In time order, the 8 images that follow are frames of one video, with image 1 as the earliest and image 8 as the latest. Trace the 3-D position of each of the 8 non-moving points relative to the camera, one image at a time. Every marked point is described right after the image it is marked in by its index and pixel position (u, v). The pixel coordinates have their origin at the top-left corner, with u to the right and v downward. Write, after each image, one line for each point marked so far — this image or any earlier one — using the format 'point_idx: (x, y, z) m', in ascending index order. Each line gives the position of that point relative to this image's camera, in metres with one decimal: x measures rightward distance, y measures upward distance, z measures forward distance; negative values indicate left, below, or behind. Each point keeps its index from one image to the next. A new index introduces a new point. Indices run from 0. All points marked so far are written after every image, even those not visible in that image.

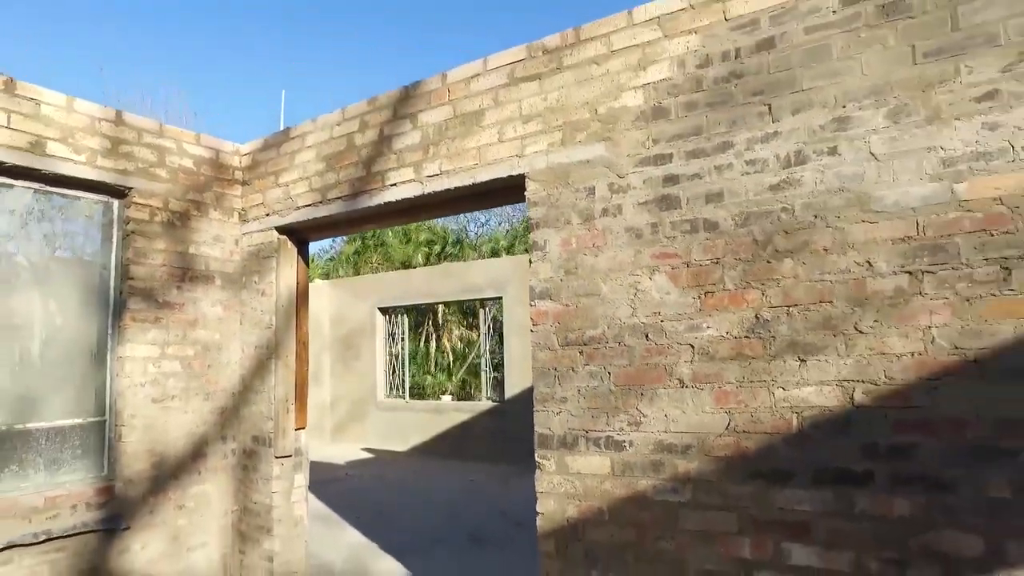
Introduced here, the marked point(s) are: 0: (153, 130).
0: (-2.1, +0.9, +3.9) m
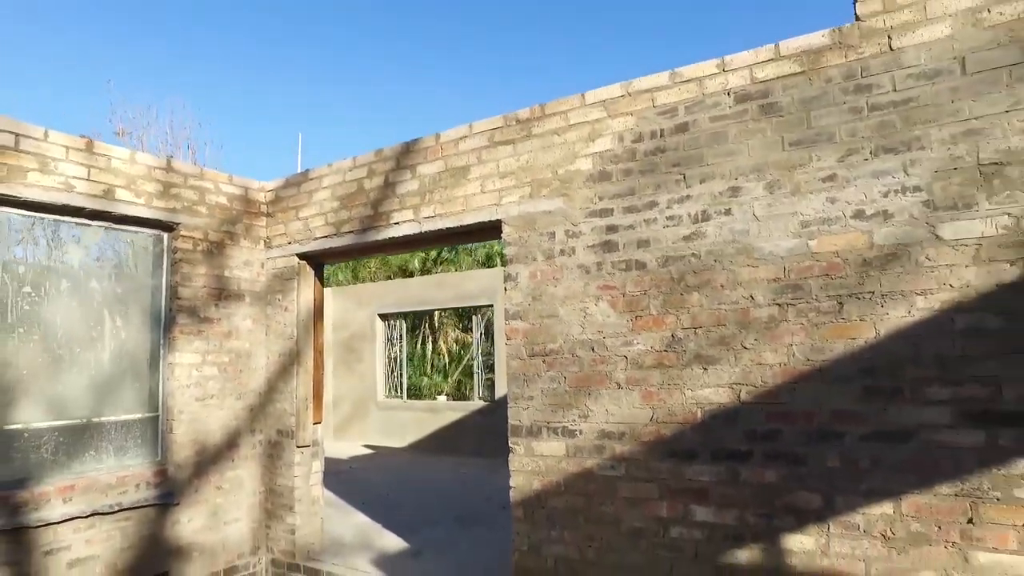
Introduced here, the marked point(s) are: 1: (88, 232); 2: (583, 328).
0: (-2.2, +0.8, +4.7) m
1: (-2.7, +0.4, +4.2) m
2: (+0.4, -0.2, +3.5) m
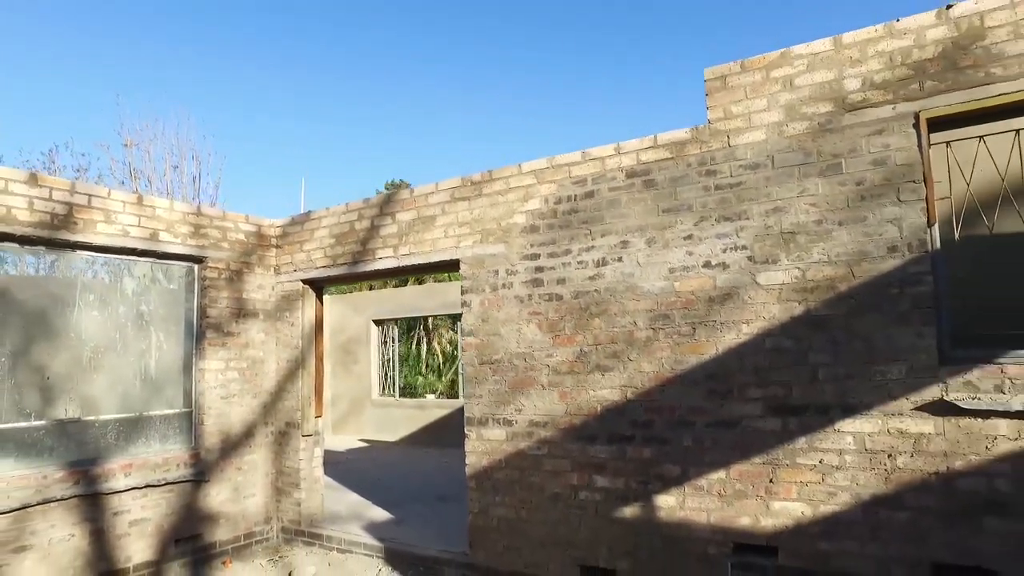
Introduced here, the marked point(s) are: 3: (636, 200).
0: (-2.6, +0.6, +5.8) m
1: (-3.0, +0.2, +5.3) m
2: (+0.1, -0.4, +4.7) m
3: (+0.8, +0.6, +4.3) m
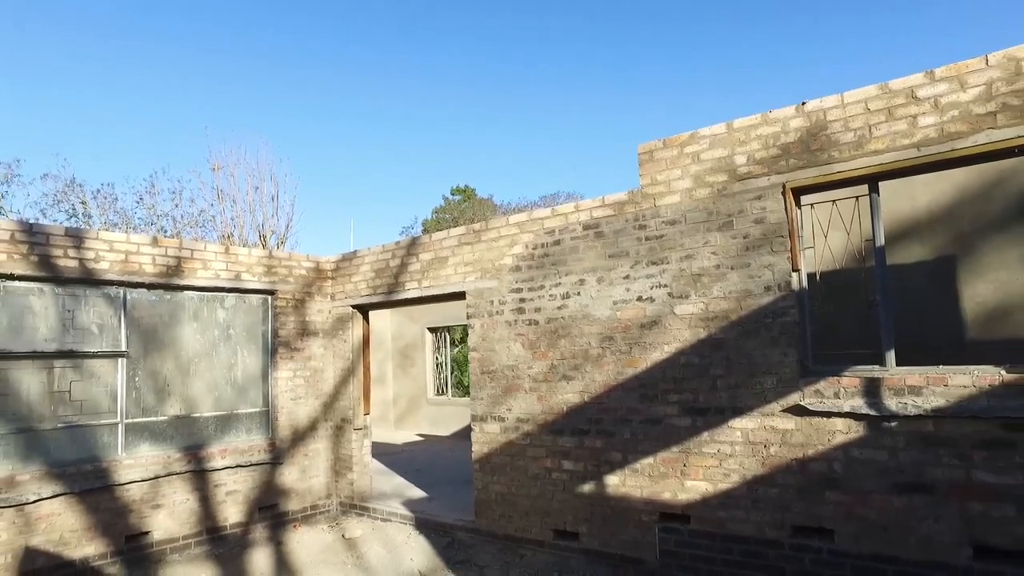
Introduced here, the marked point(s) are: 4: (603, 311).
0: (-2.5, +0.3, +7.4) m
1: (-3.0, -0.1, +6.9) m
2: (0.0, -0.6, +6.0) m
3: (+0.7, +0.3, +5.5) m
4: (+0.7, -0.2, +5.4) m
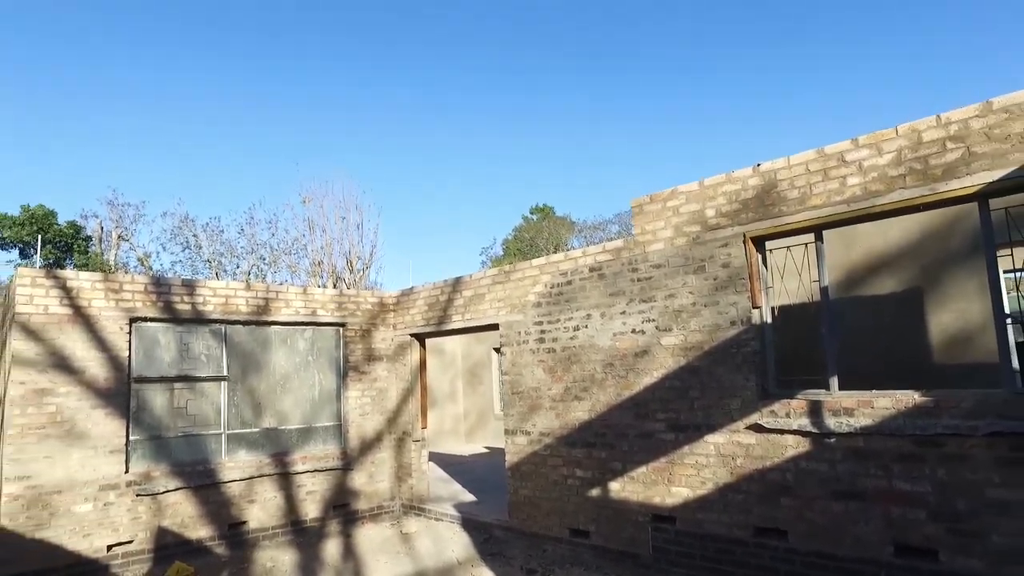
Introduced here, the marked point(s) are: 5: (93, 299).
0: (-2.1, -0.1, +8.7) m
1: (-2.6, -0.6, +8.3) m
2: (+0.2, -1.0, +7.0) m
3: (+0.8, 0.0, +6.4) m
4: (+0.9, -0.5, +6.3) m
5: (-4.3, -0.1, +6.8) m
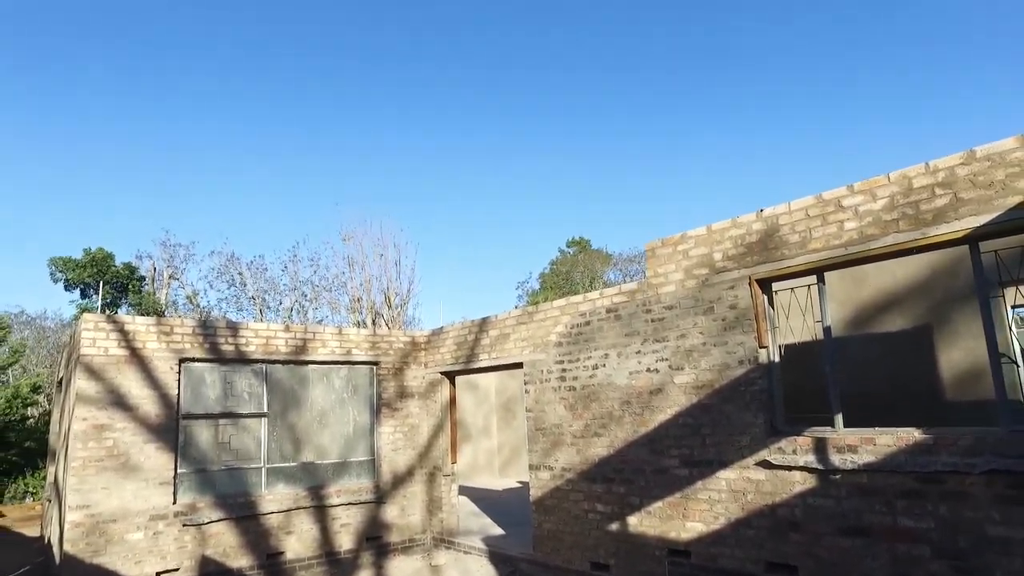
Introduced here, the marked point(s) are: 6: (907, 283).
0: (-1.7, -0.6, +9.2) m
1: (-2.3, -1.1, +8.8) m
2: (+0.5, -1.4, +7.2) m
3: (+1.0, -0.4, +6.7) m
4: (+1.1, -0.9, +6.5) m
5: (-4.1, -0.6, +7.4) m
6: (+4.5, 0.0, +7.6) m
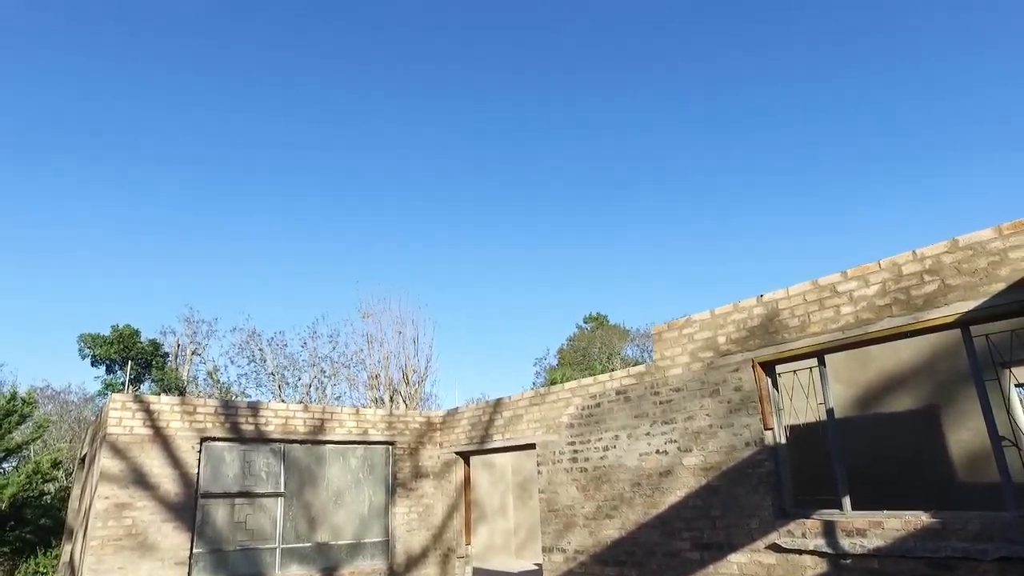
0: (-1.5, -1.8, +9.3) m
1: (-2.1, -2.2, +8.9) m
2: (+0.6, -2.3, +7.3) m
3: (+1.1, -1.2, +6.8) m
4: (+1.2, -1.7, +6.6) m
5: (-3.9, -1.5, +7.6) m
6: (+4.7, -0.9, +7.7) m
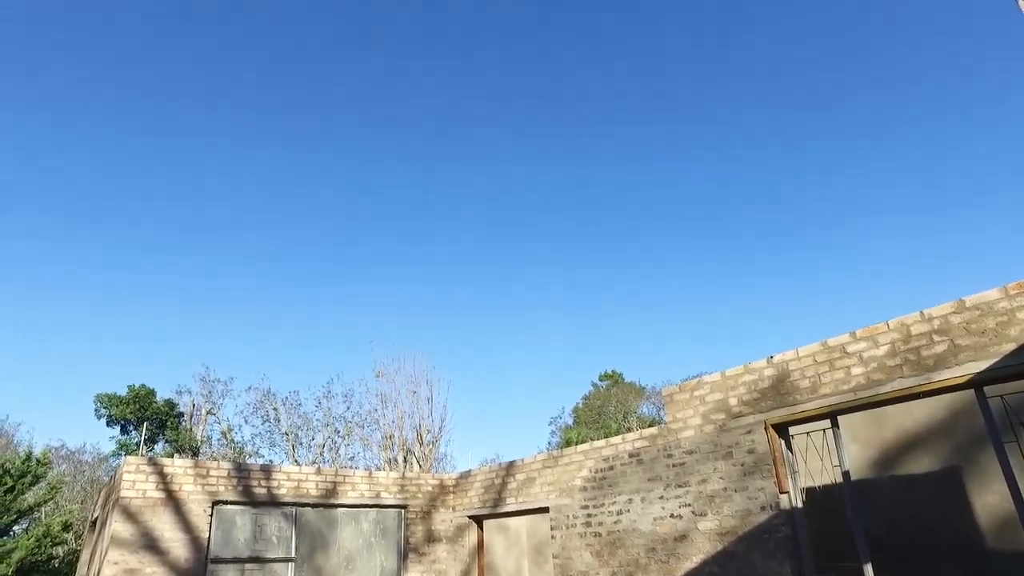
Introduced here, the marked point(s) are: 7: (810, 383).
0: (-1.3, -2.6, +9.3) m
1: (-1.9, -3.0, +8.8) m
2: (+0.7, -3.0, +7.1) m
3: (+1.3, -1.8, +6.8) m
4: (+1.3, -2.3, +6.5) m
5: (-3.8, -2.3, +7.6) m
6: (+4.8, -1.5, +7.6) m
7: (+2.5, -0.8, +5.4) m
